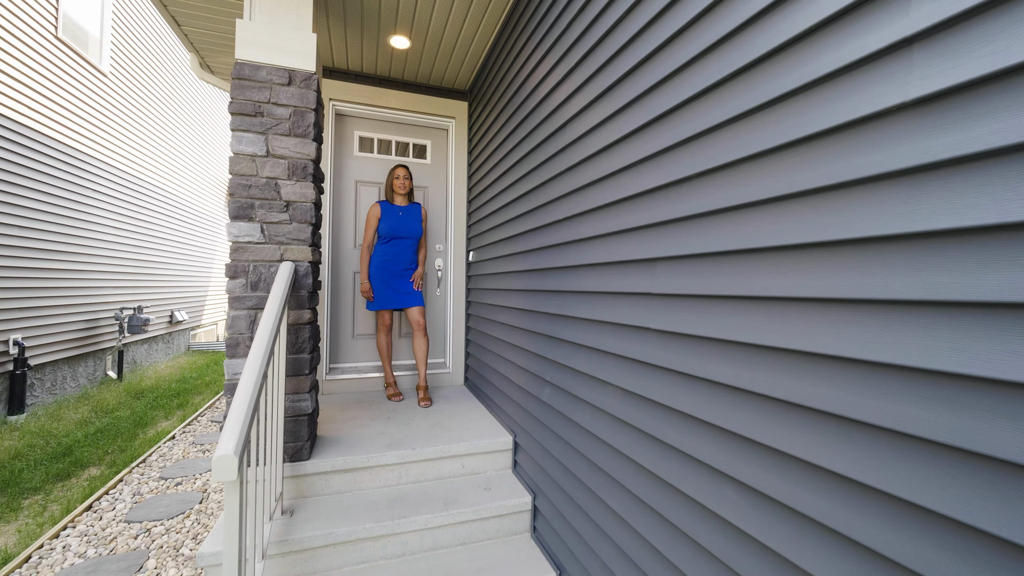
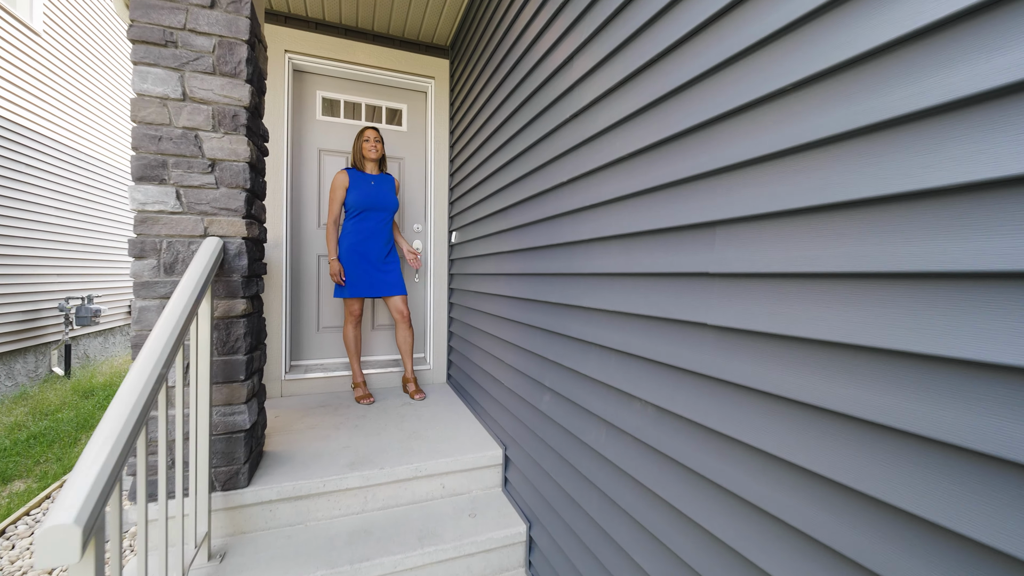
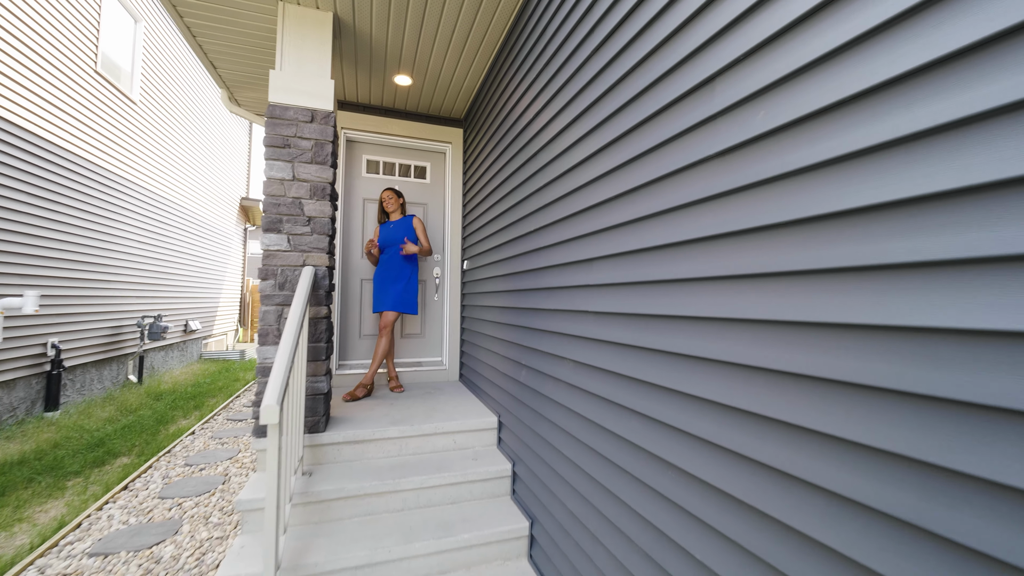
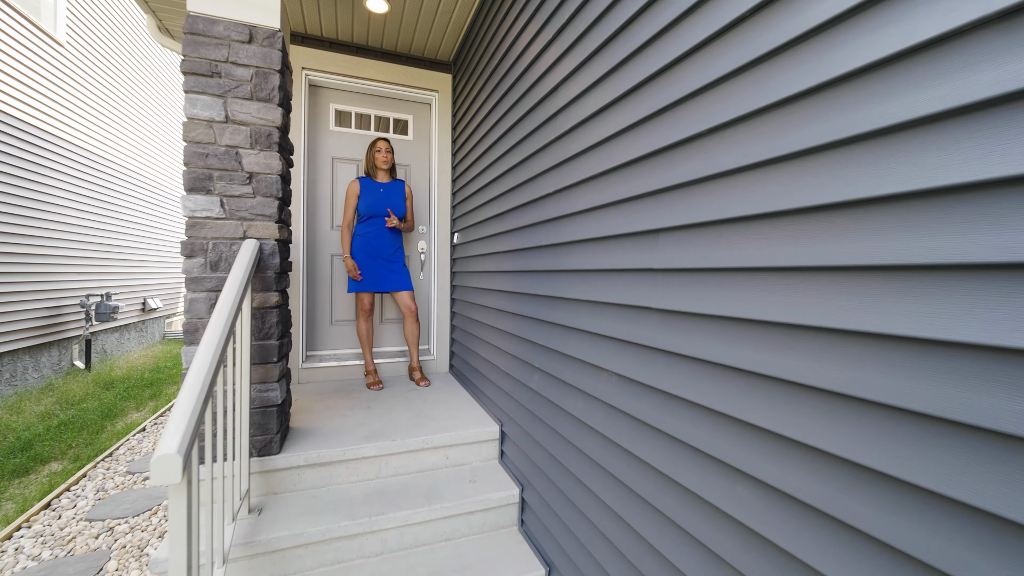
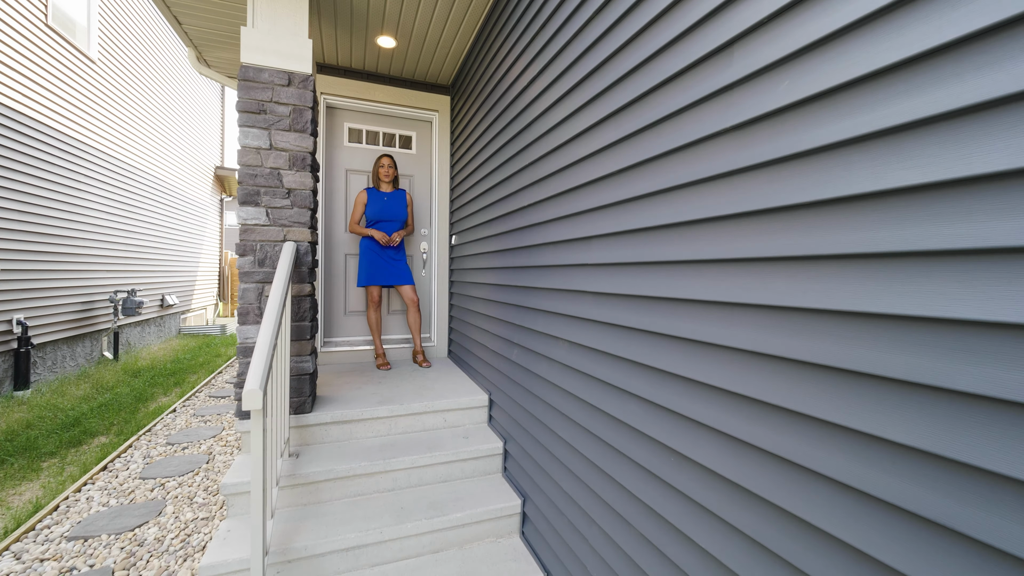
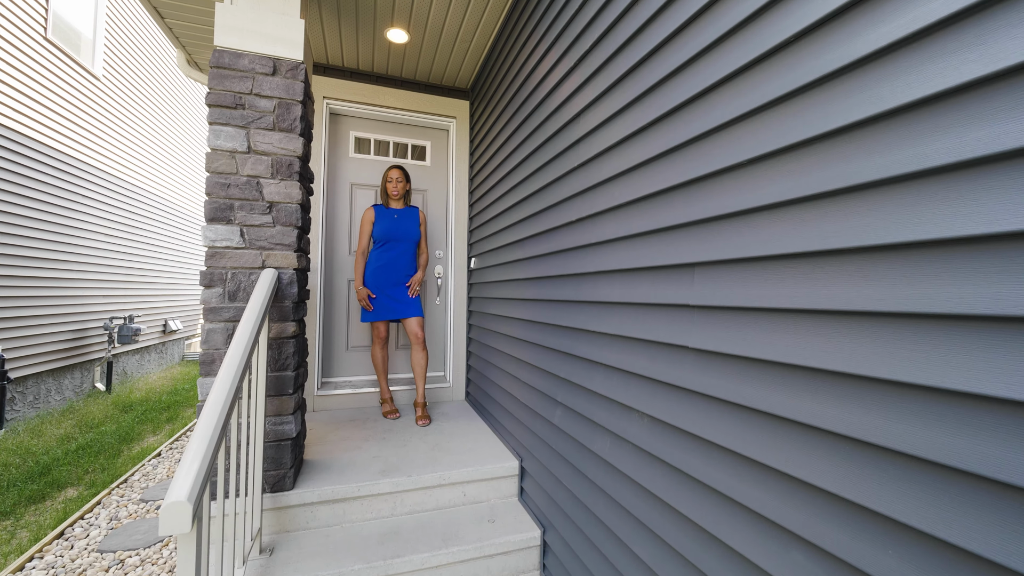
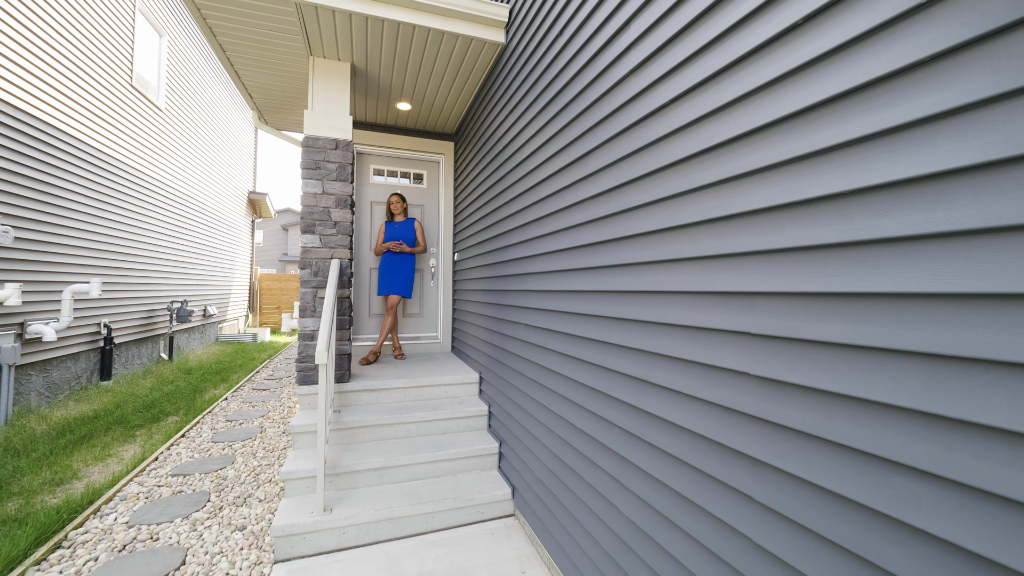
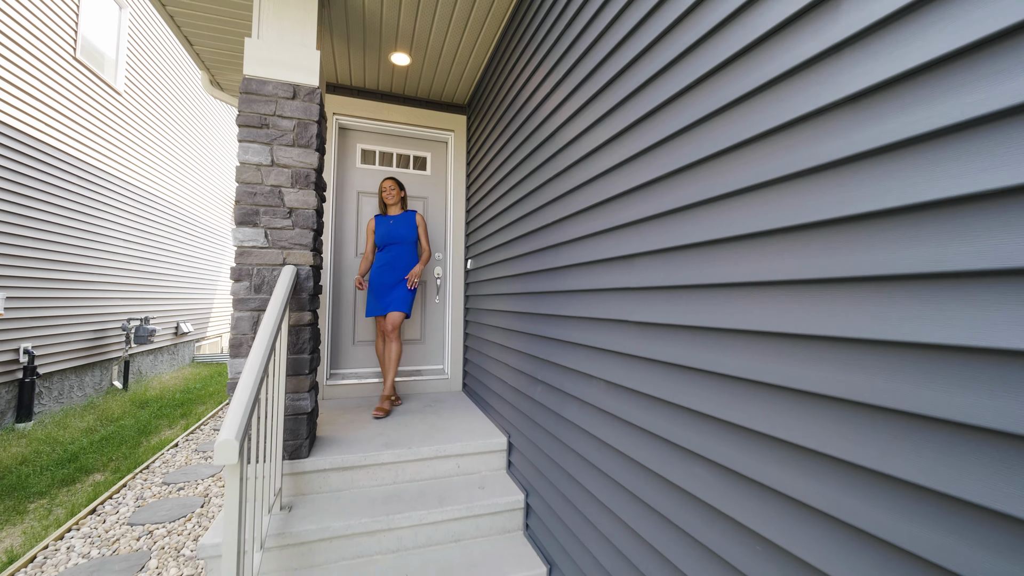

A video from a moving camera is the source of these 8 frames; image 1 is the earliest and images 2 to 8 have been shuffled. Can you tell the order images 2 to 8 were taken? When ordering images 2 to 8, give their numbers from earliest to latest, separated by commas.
6, 8, 3, 7, 5, 4, 2
